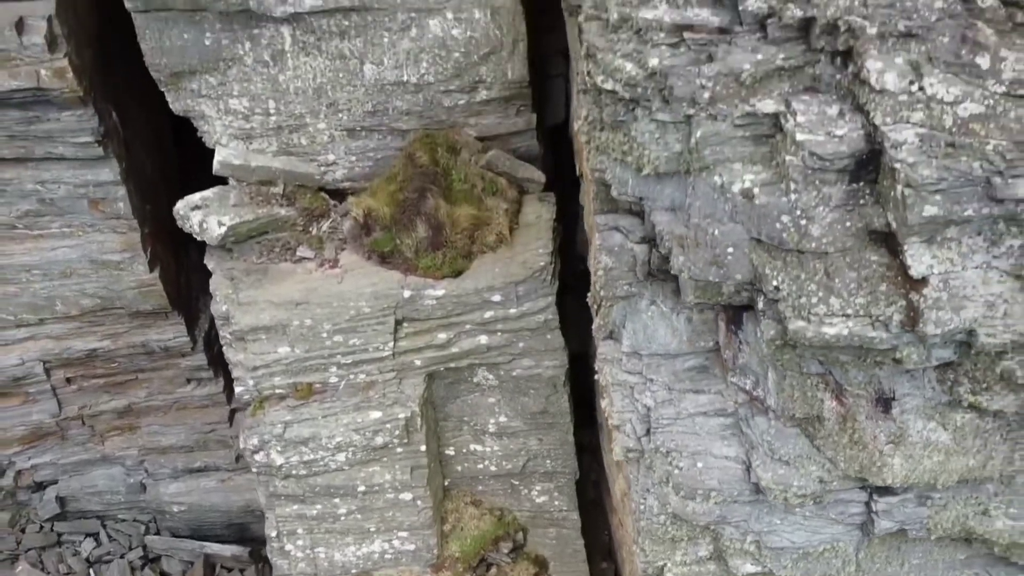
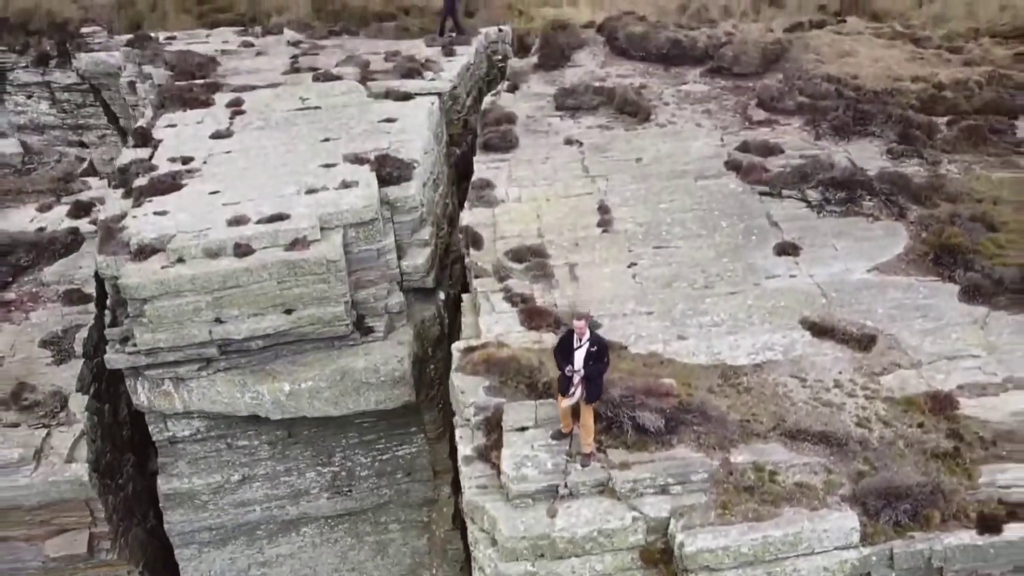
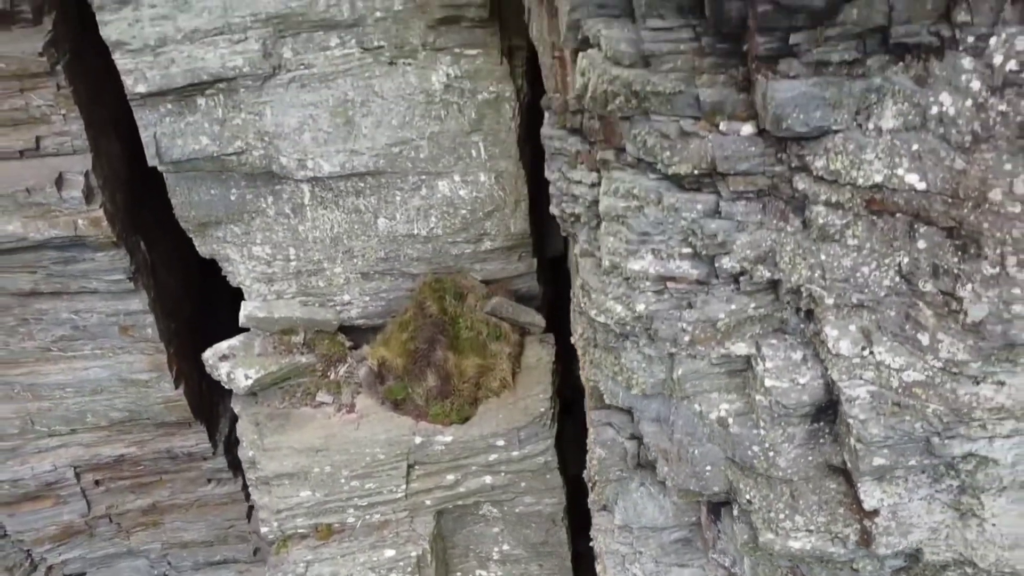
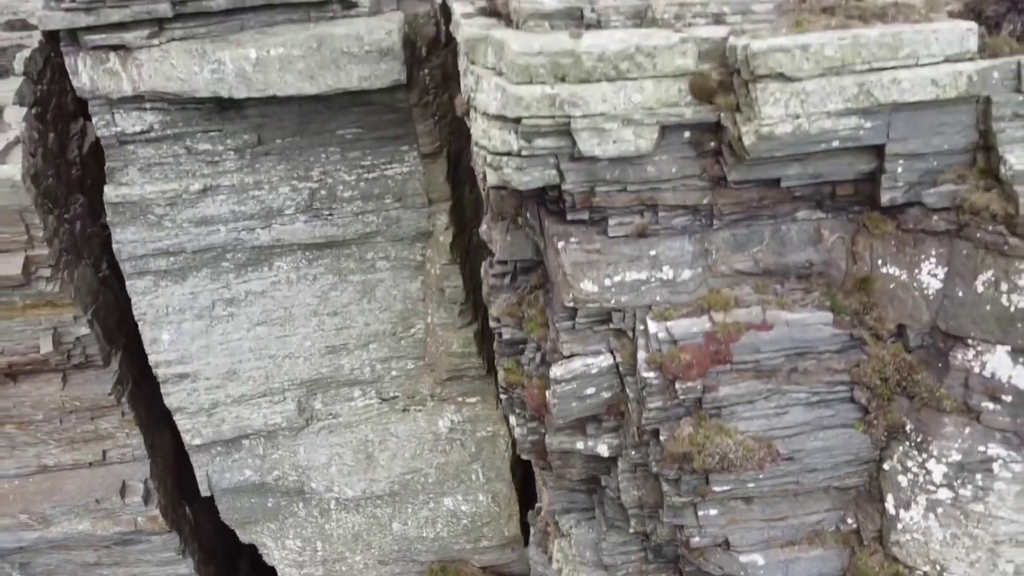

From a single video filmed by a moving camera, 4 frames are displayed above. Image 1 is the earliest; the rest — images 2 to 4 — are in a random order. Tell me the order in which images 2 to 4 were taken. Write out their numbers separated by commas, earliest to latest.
3, 4, 2
